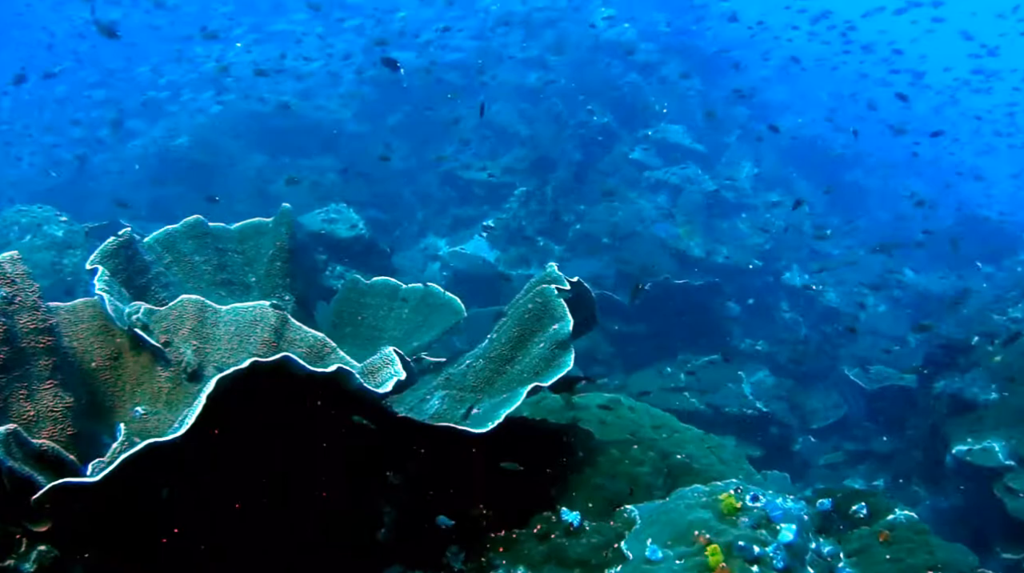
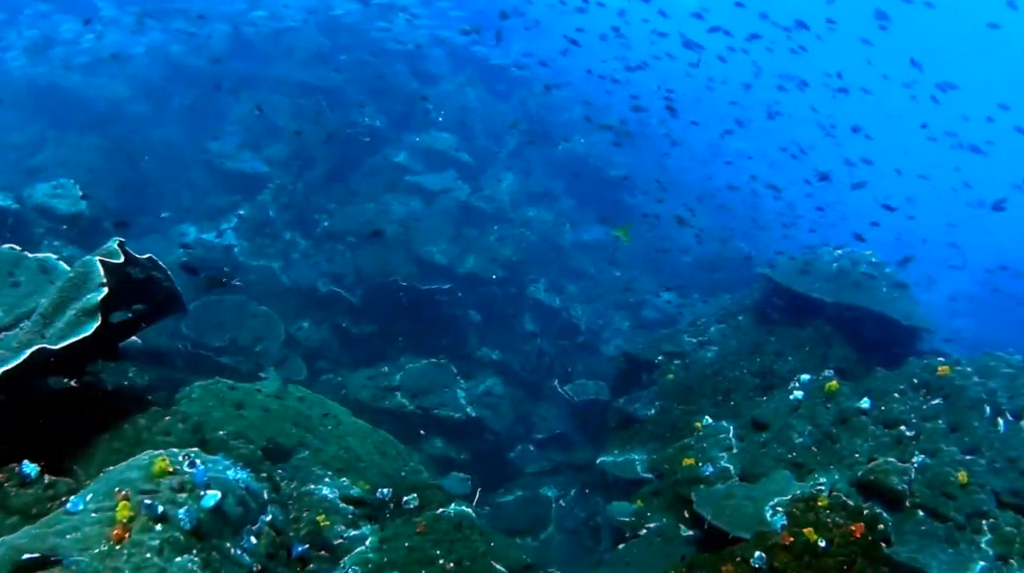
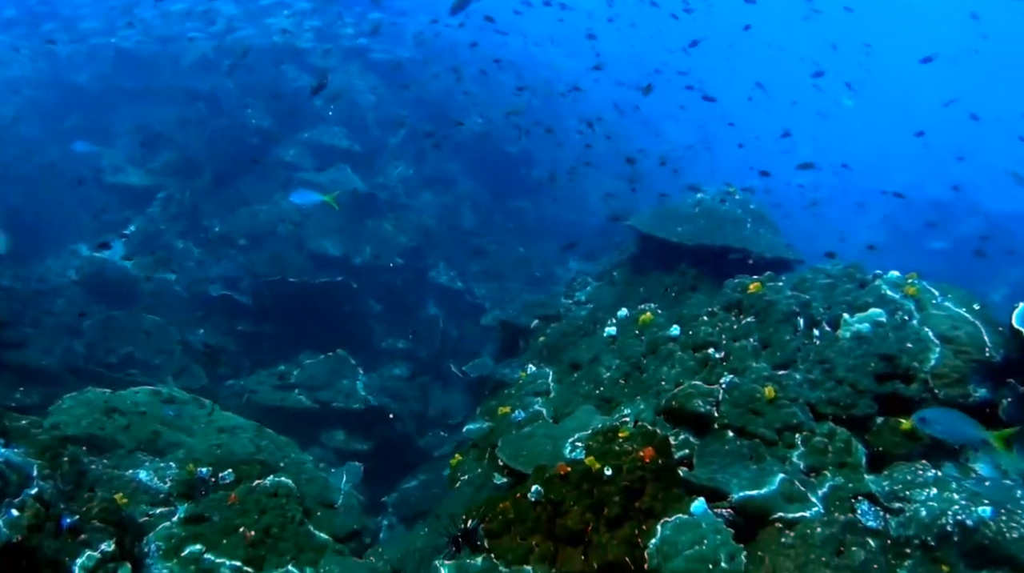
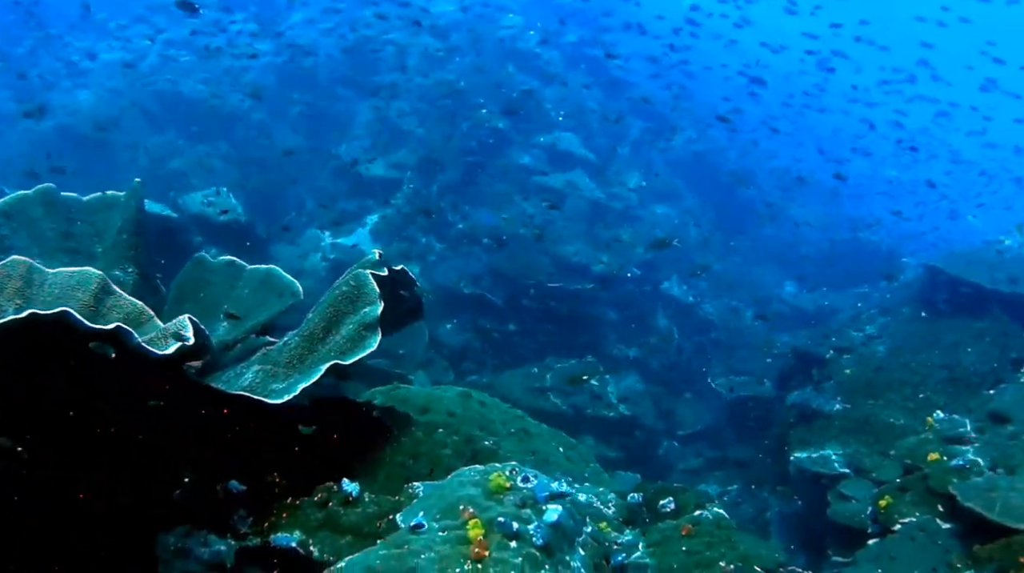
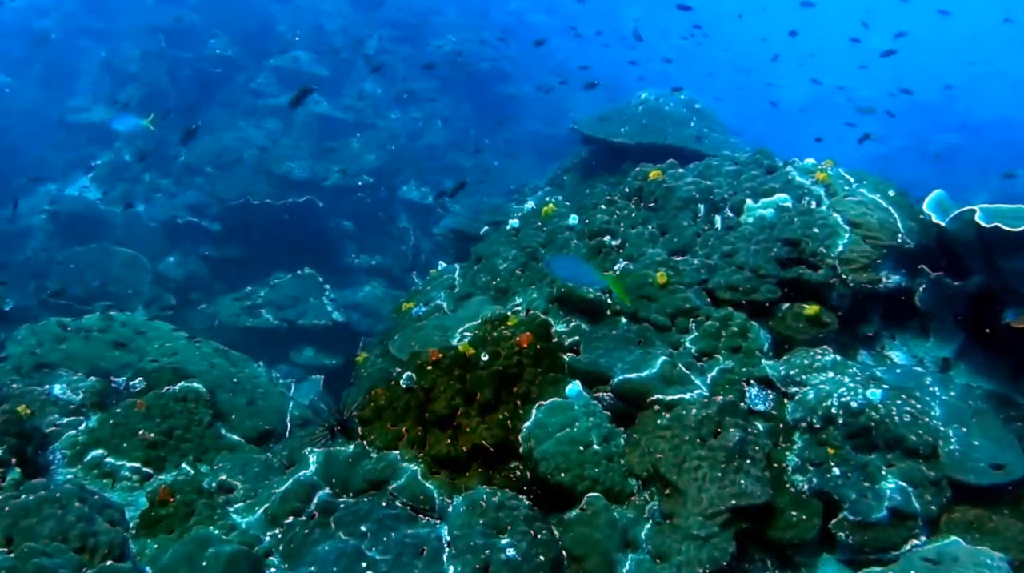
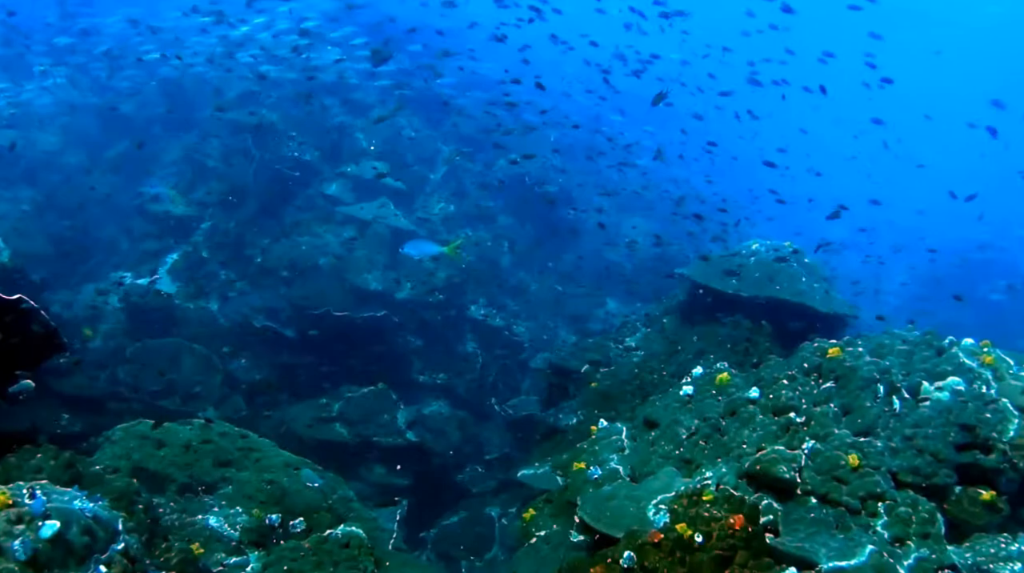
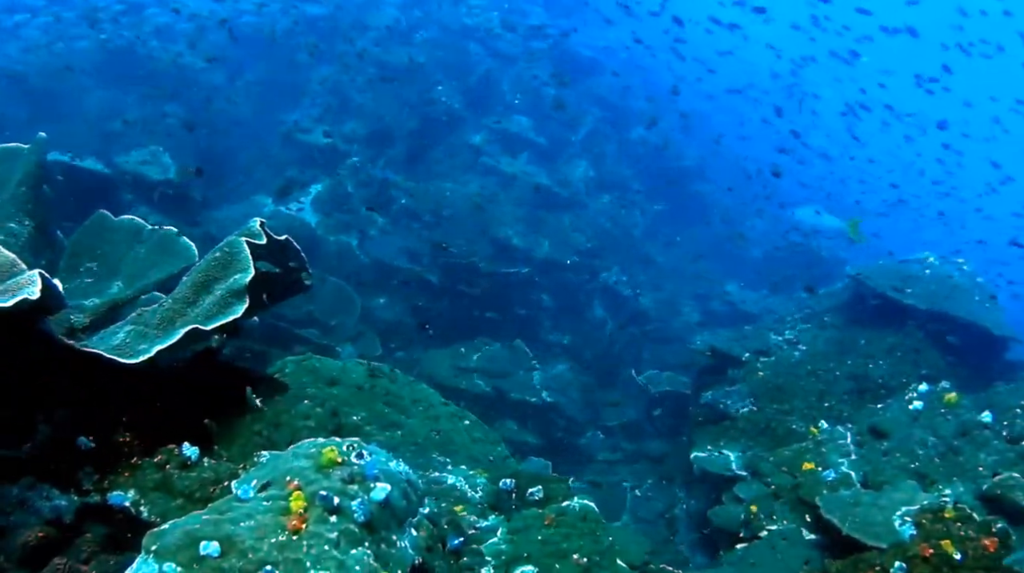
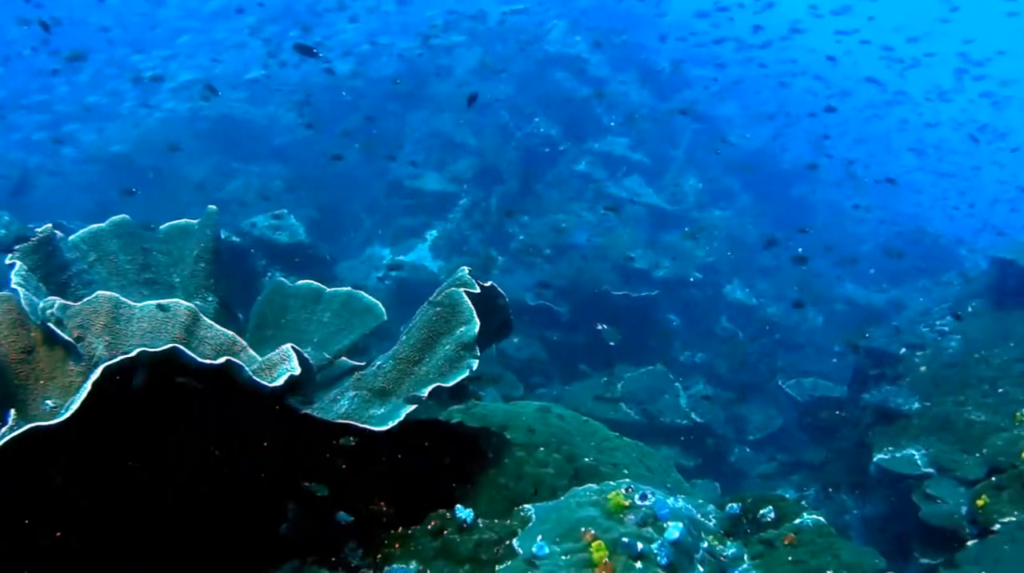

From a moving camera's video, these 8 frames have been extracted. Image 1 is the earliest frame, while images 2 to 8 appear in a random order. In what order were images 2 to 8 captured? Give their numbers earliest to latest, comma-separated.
8, 4, 7, 2, 6, 3, 5
